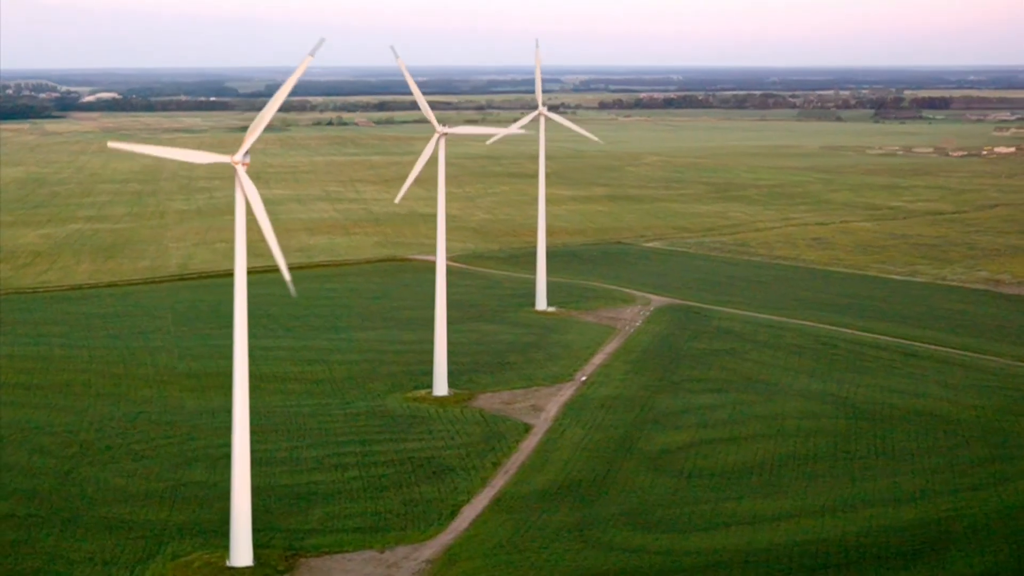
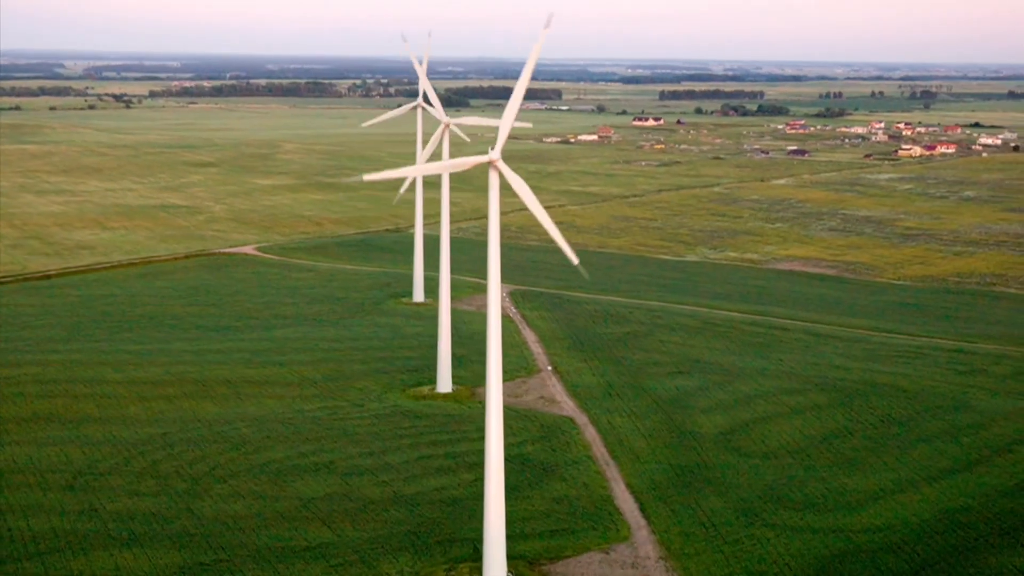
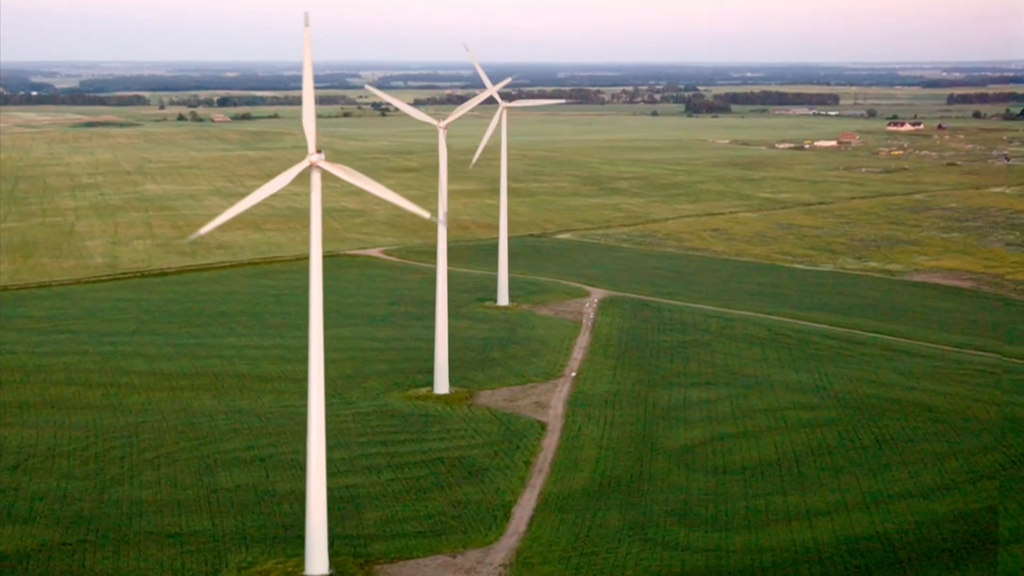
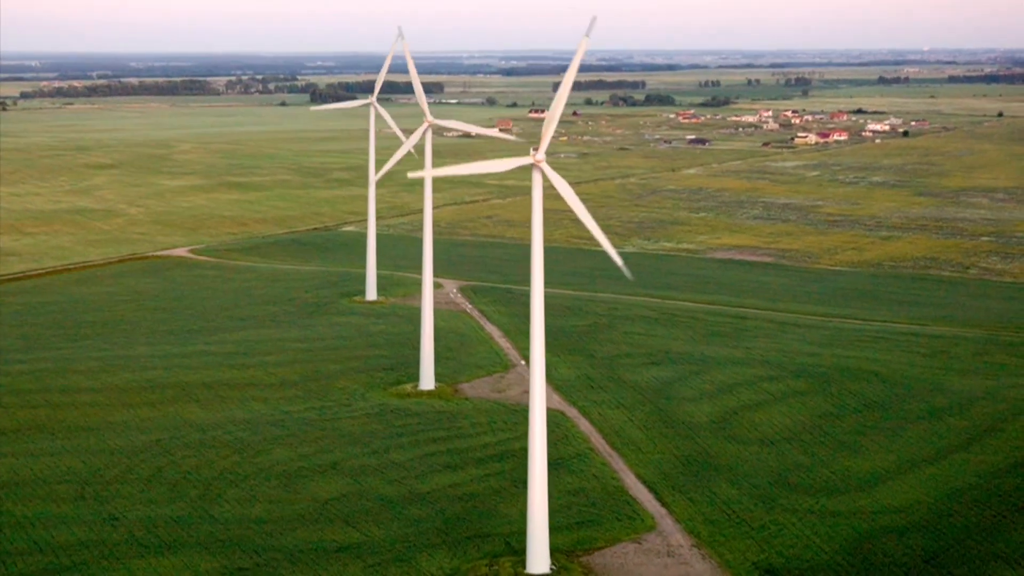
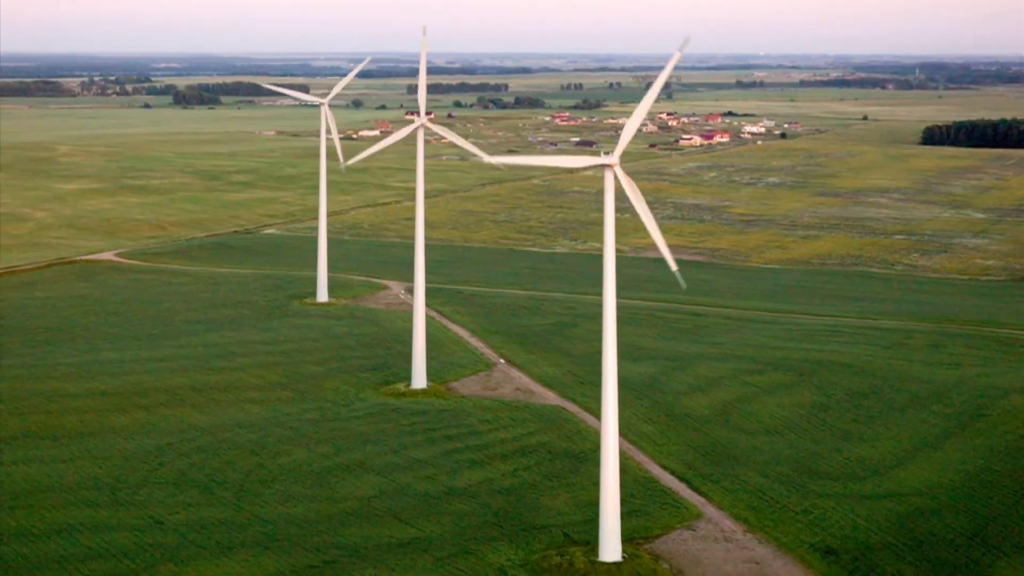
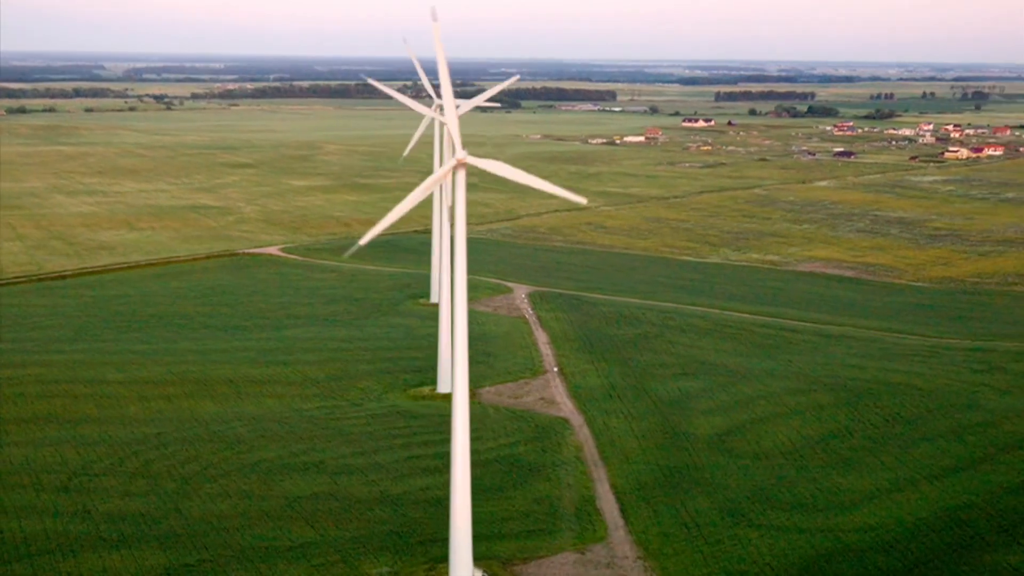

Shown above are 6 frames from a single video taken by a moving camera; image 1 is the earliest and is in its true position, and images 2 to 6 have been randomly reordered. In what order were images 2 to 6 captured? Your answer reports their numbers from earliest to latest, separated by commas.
3, 6, 2, 4, 5
